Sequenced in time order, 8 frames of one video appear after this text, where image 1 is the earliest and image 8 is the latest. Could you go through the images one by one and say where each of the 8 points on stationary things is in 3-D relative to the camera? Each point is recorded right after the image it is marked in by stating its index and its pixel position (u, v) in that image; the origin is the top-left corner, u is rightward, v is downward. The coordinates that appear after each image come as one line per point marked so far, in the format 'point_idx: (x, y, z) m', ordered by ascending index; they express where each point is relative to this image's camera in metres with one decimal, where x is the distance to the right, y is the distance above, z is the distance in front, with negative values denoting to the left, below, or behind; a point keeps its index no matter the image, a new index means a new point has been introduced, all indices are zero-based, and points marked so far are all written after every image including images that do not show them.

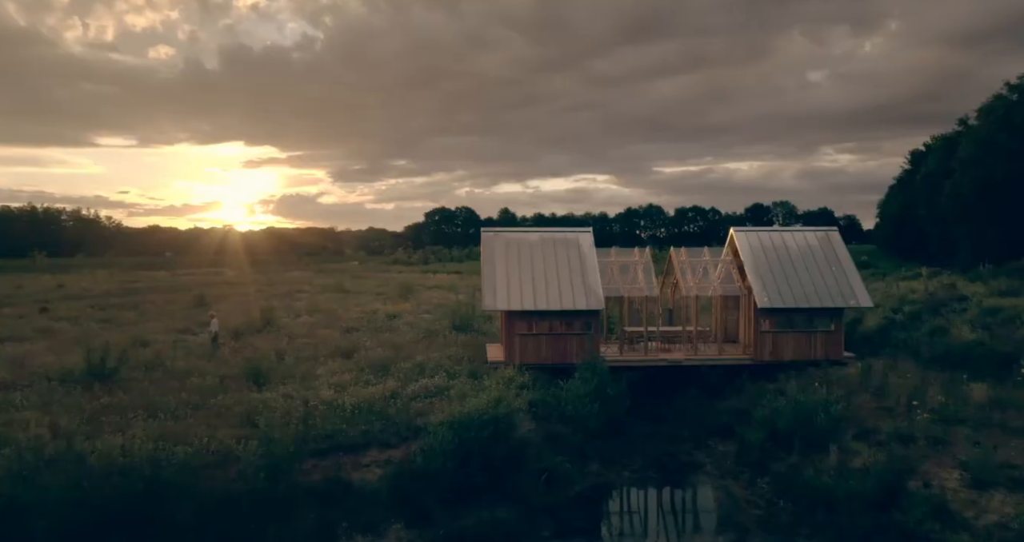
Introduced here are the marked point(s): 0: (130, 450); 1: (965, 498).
0: (-8.2, -3.8, +12.7) m
1: (+9.6, -4.8, +12.6) m
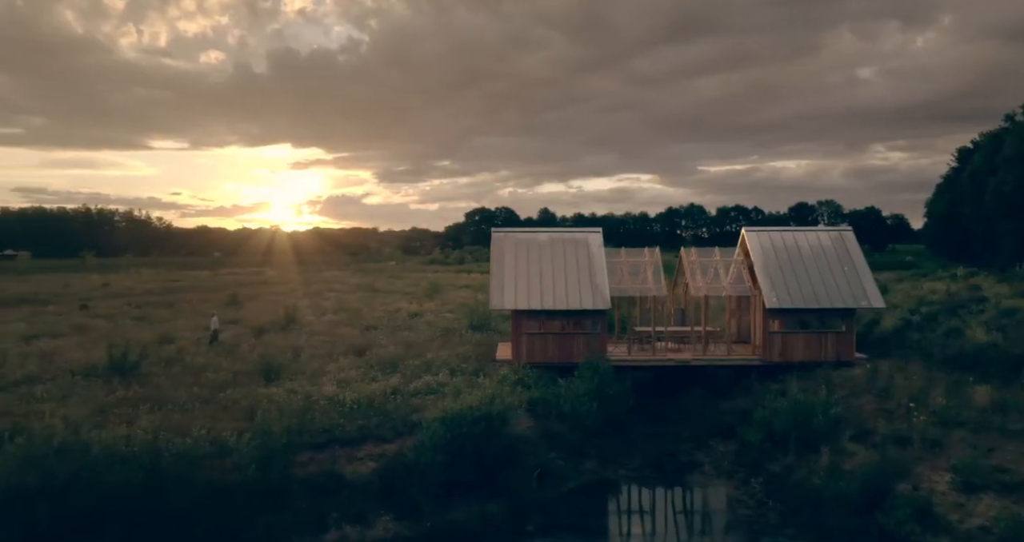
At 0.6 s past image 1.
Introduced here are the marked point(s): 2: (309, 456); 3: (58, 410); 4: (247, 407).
0: (-8.6, -3.8, +13.4) m
1: (+9.2, -4.8, +12.5) m
2: (-5.1, -4.7, +15.2) m
3: (-12.2, -3.7, +16.1) m
4: (-7.5, -3.9, +17.1) m
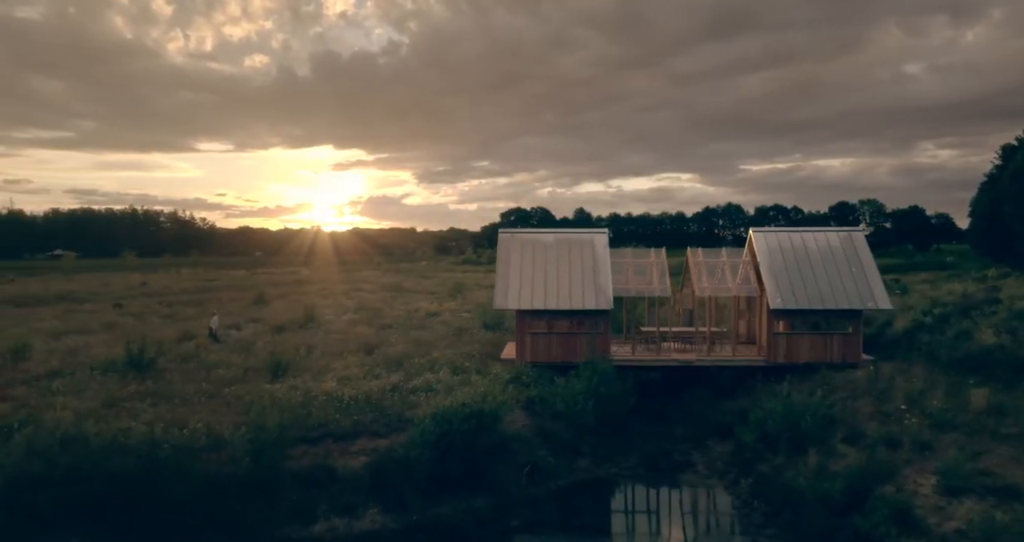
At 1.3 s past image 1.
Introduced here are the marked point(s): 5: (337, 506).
0: (-9.0, -3.8, +14.0) m
1: (+8.7, -4.9, +12.4) m
2: (-5.5, -4.7, +15.7) m
3: (-12.4, -3.7, +16.9) m
4: (-7.8, -3.9, +17.7) m
5: (-4.2, -5.7, +14.4) m
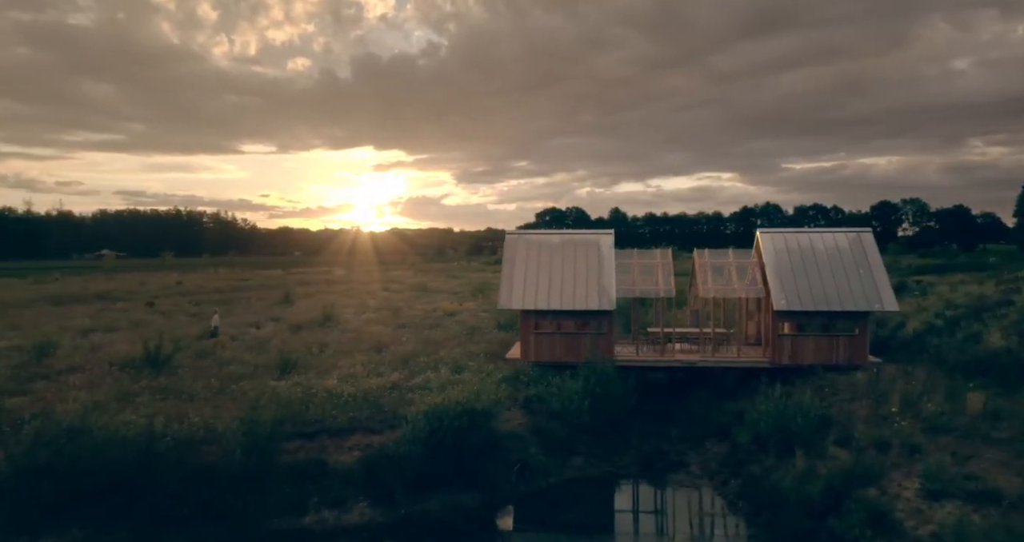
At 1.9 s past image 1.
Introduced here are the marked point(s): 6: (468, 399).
0: (-9.4, -3.8, +14.7) m
1: (+8.3, -4.9, +12.3) m
2: (-5.8, -4.7, +16.2) m
3: (-12.7, -3.7, +17.8) m
4: (-8.0, -3.9, +18.3) m
5: (-4.6, -5.7, +14.9) m
6: (-1.3, -3.7, +17.4) m
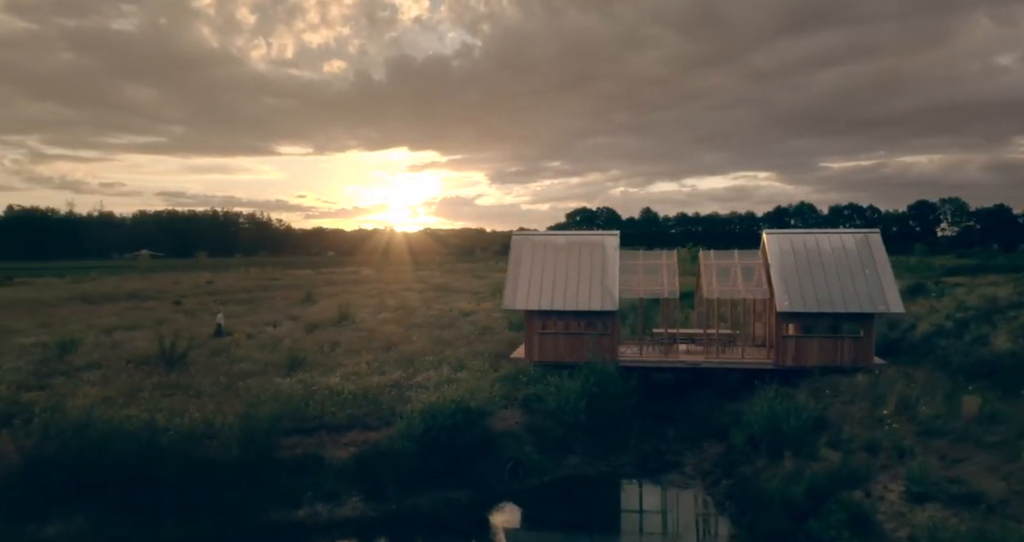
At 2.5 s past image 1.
0: (-9.6, -3.8, +15.4) m
1: (+7.9, -4.9, +12.3) m
2: (-6.0, -4.7, +16.7) m
3: (-12.9, -3.7, +18.5) m
4: (-8.2, -3.9, +18.9) m
5: (-4.9, -5.7, +15.3) m
6: (-1.5, -3.8, +17.7) m
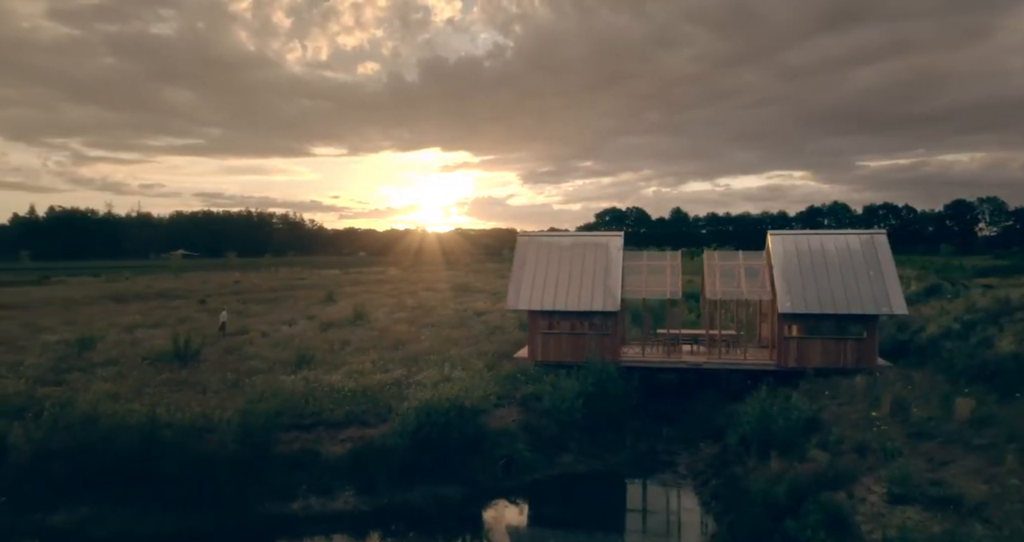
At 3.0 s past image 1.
0: (-9.9, -3.8, +16.0) m
1: (+7.4, -5.0, +12.3) m
2: (-6.3, -4.7, +17.3) m
3: (-13.1, -3.7, +19.3) m
4: (-8.3, -3.9, +19.5) m
5: (-5.2, -5.7, +15.8) m
6: (-1.7, -3.8, +18.1) m
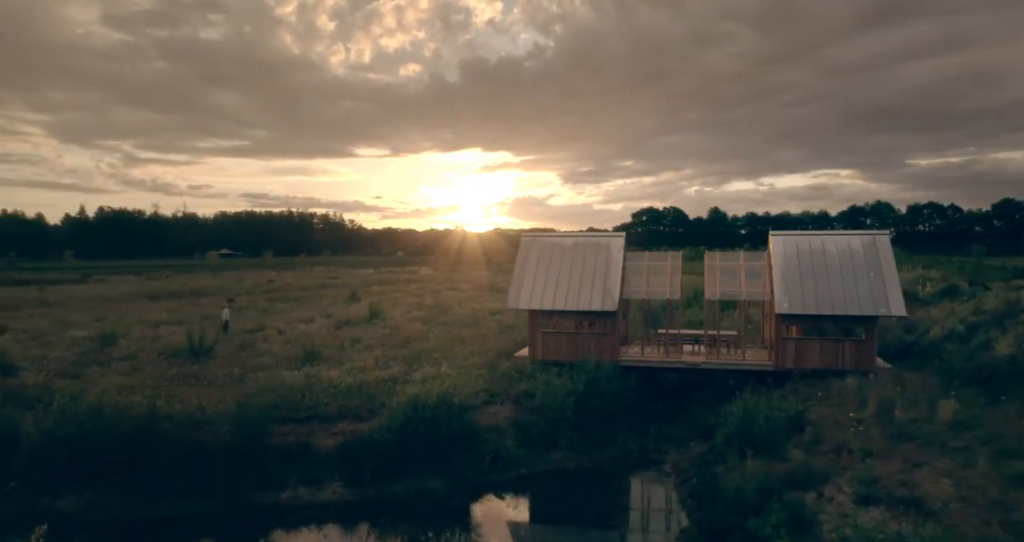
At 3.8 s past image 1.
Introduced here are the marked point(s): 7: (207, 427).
0: (-10.4, -3.8, +16.9) m
1: (+6.8, -5.0, +12.4) m
2: (-6.7, -4.7, +18.0) m
3: (-13.4, -3.7, +20.3) m
4: (-8.7, -3.9, +20.3) m
5: (-5.7, -5.7, +16.5) m
6: (-2.1, -3.8, +18.6) m
7: (-8.5, -4.4, +16.8) m
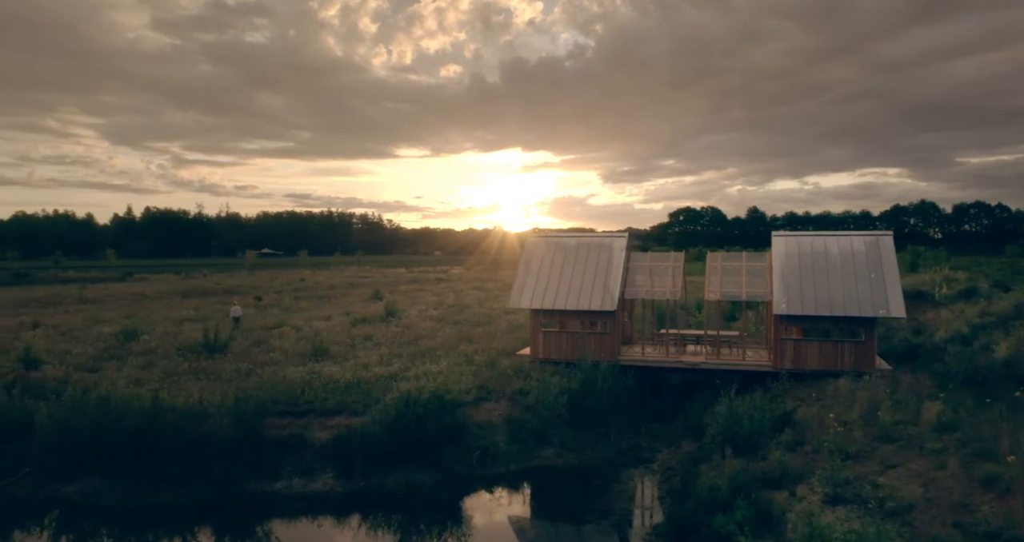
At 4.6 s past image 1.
0: (-10.8, -3.7, +17.8) m
1: (+6.2, -5.0, +12.6) m
2: (-7.1, -4.7, +18.7) m
3: (-13.6, -3.7, +21.4) m
4: (-8.9, -3.9, +21.2) m
5: (-6.1, -5.7, +17.2) m
6: (-2.4, -3.8, +19.1) m
7: (-8.9, -4.4, +17.7) m
